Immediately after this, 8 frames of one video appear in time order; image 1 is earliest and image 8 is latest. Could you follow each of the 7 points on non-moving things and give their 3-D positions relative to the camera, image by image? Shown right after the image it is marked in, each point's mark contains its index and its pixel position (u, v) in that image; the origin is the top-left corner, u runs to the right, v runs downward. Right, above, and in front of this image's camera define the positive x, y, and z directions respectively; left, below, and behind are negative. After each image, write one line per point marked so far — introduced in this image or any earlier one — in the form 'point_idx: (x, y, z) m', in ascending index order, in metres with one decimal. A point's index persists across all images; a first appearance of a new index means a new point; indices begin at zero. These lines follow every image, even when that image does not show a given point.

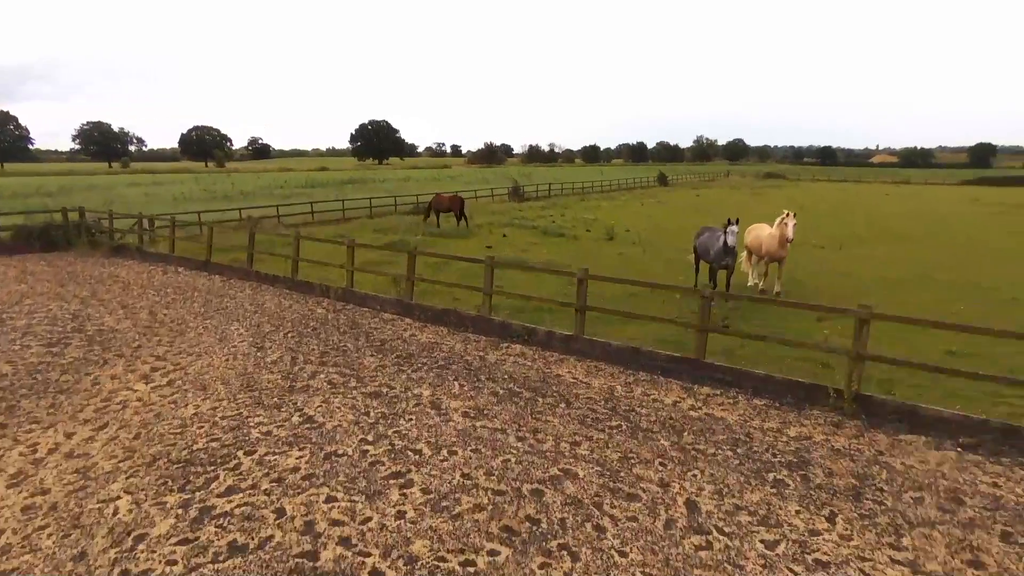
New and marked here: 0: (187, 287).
0: (-7.1, 0.0, +13.7) m
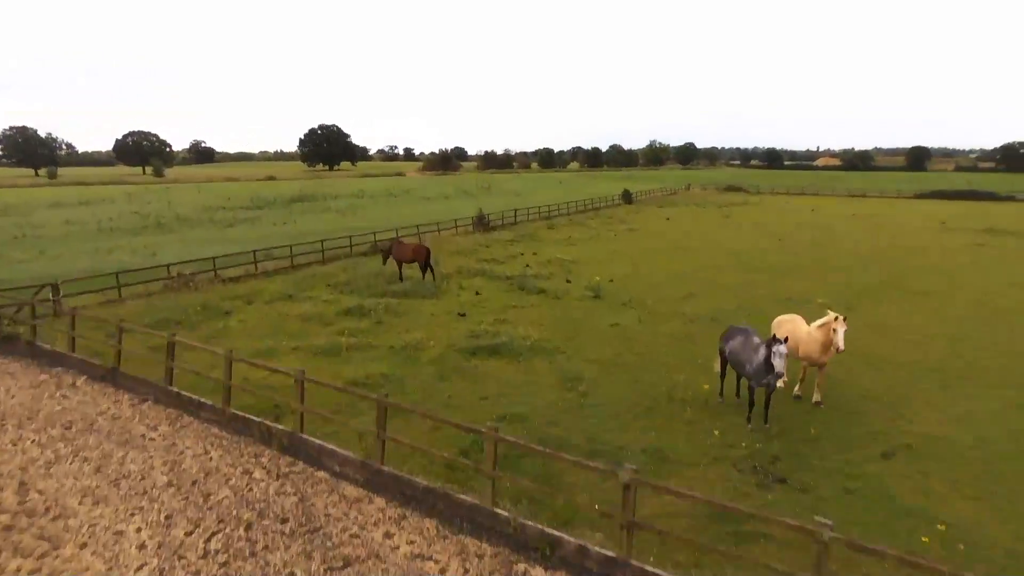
0: (-7.2, -2.3, +10.5) m
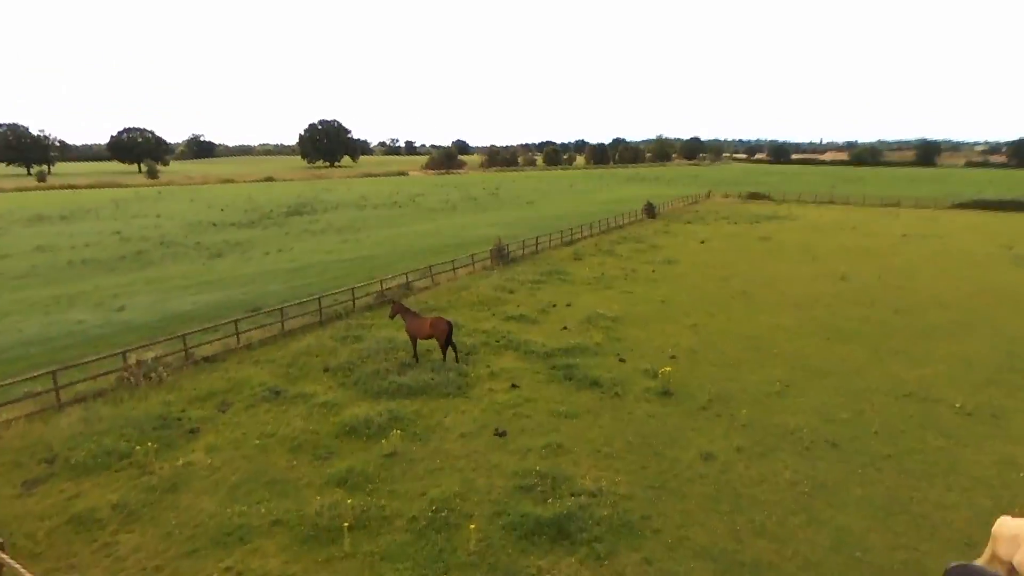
0: (-6.0, -4.9, +6.1) m
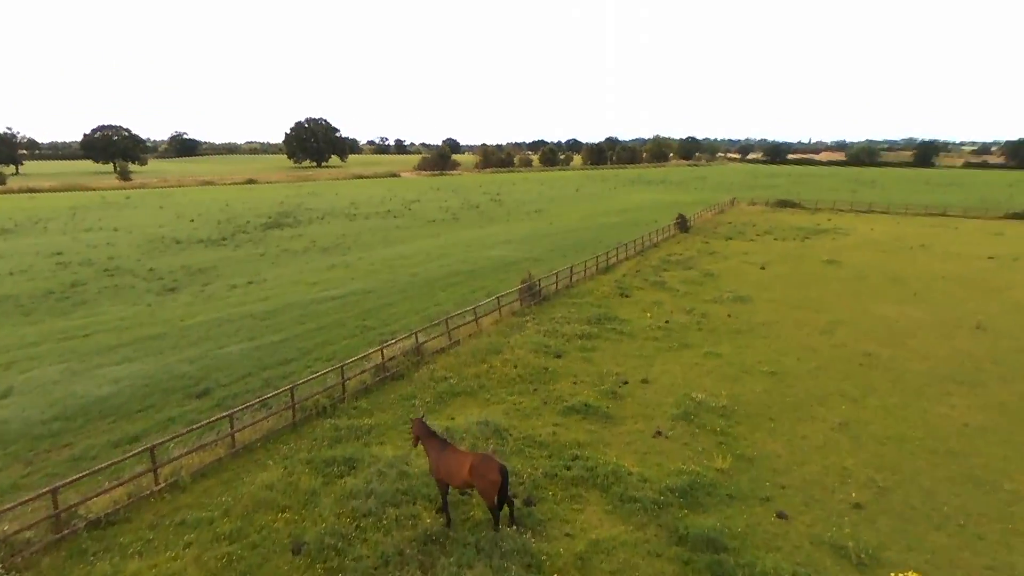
0: (-4.1, -7.0, -1.4) m
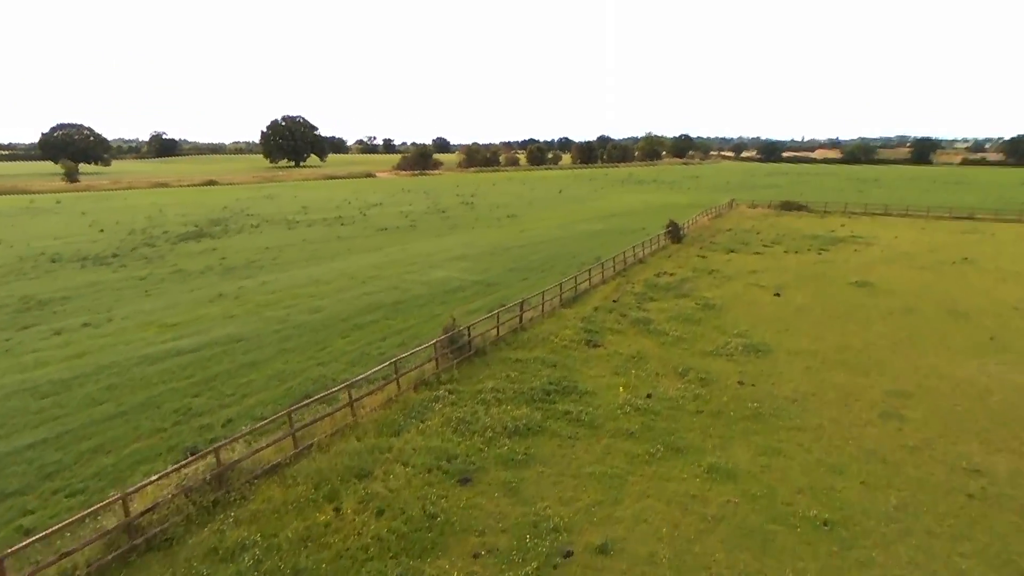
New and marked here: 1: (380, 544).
0: (-6.3, -8.6, -9.6) m
1: (-2.1, -4.2, +10.4) m
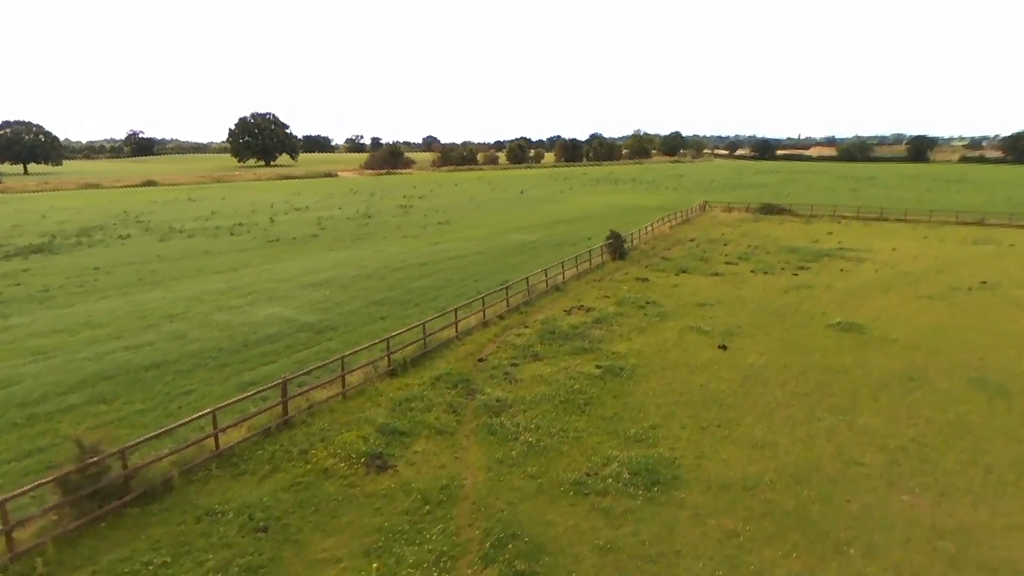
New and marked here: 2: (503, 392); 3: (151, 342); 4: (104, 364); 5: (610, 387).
0: (-11.5, -10.3, -18.3) m
1: (-7.4, -5.8, +1.8) m
2: (-0.2, -2.6, +15.8) m
3: (-11.4, -1.7, +19.9) m
4: (-11.6, -2.1, +18.0) m
5: (+2.6, -2.5, +16.4) m
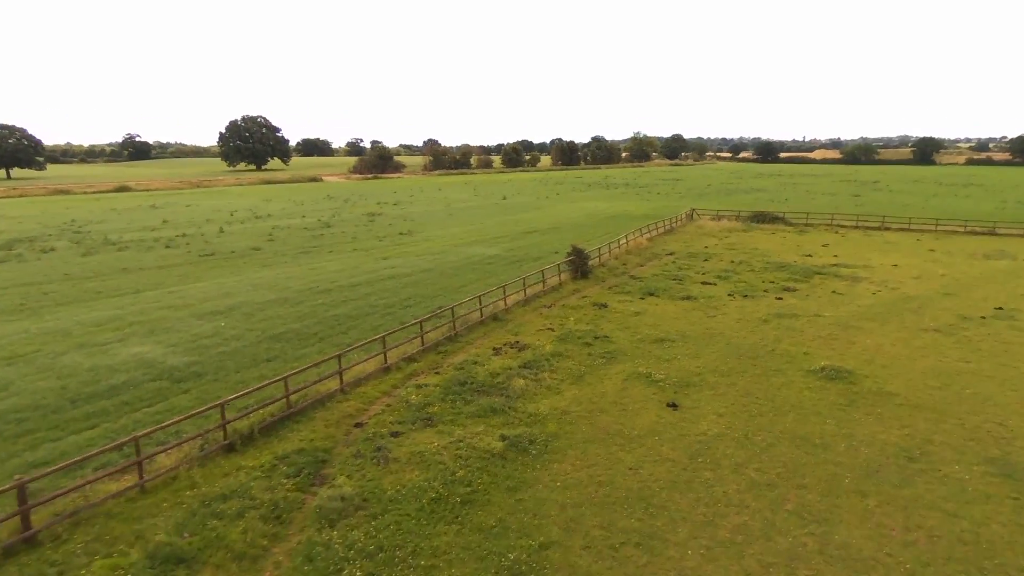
0: (-14.3, -11.1, -22.2) m
1: (-10.1, -6.8, -2.2) m
2: (-2.8, -3.6, +11.8) m
3: (-14.0, -2.7, +16.0) m
4: (-14.2, -3.2, +14.1) m
5: (0.0, -3.5, +12.4) m
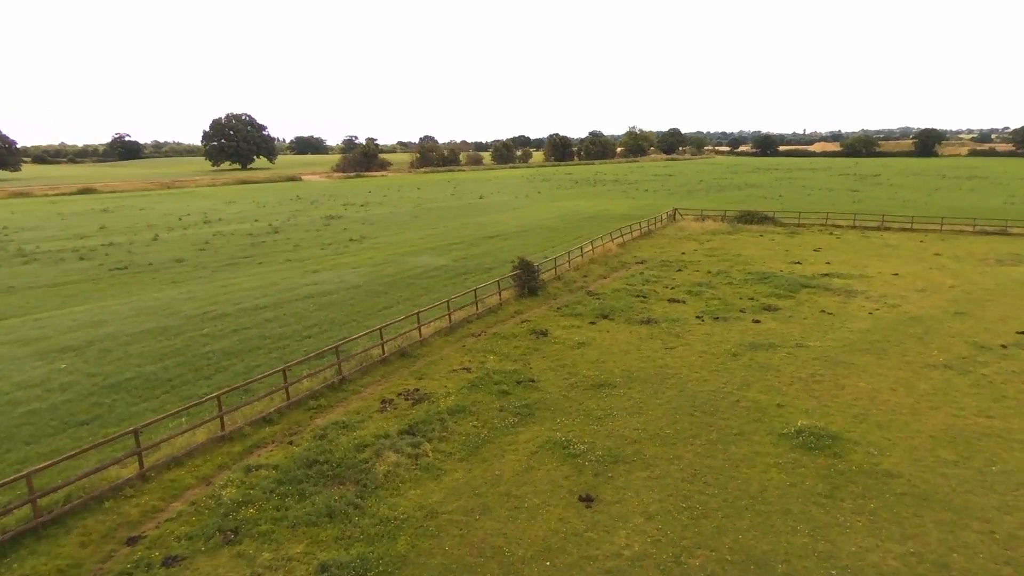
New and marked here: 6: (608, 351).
0: (-16.9, -12.4, -26.3) m
1: (-12.7, -7.8, -6.3) m
2: (-5.4, -4.5, +7.6) m
3: (-16.6, -3.8, +11.8) m
4: (-16.8, -4.2, +9.9) m
5: (-2.6, -4.4, +8.2) m
6: (+3.0, -1.9, +19.2) m
